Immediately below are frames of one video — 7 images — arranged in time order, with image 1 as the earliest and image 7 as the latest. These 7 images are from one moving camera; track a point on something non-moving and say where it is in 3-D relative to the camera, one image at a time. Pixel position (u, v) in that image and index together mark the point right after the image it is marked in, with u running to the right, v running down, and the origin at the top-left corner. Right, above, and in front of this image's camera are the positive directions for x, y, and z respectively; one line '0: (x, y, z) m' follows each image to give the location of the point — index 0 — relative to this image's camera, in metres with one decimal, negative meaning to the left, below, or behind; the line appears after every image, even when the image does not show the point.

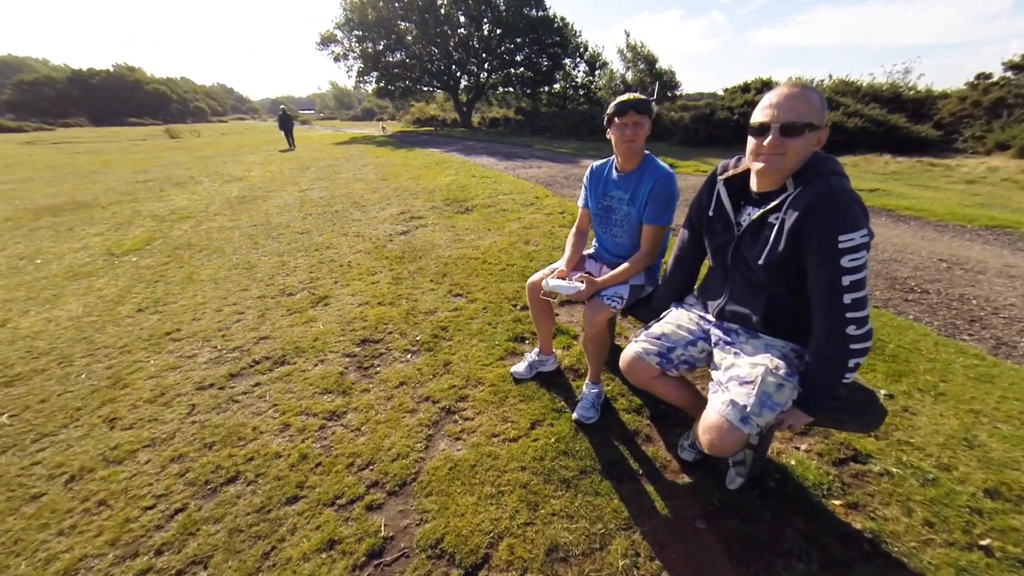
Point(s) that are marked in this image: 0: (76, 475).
0: (-3.1, -1.3, +2.6) m
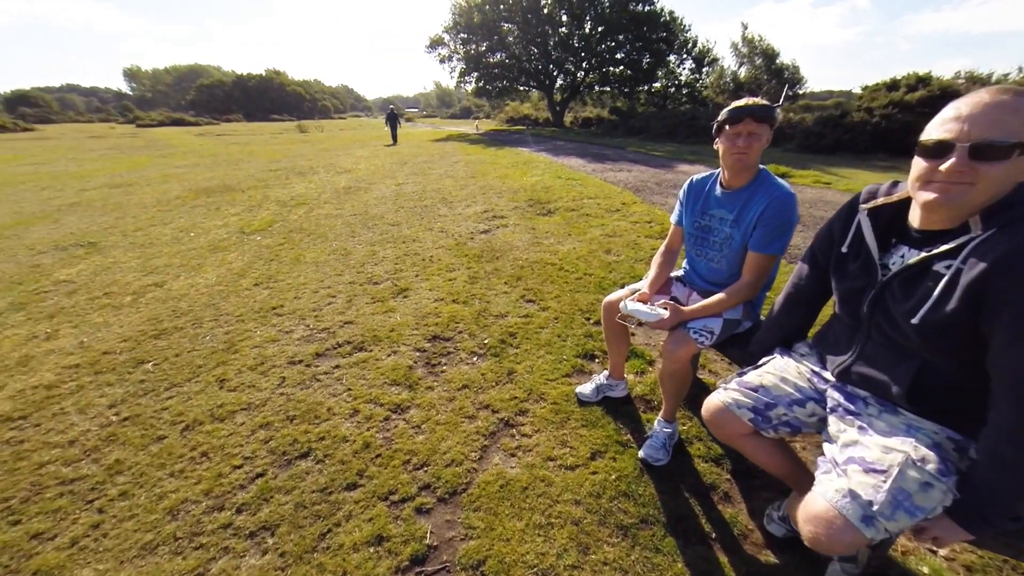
0: (-2.6, -1.1, +3.1) m
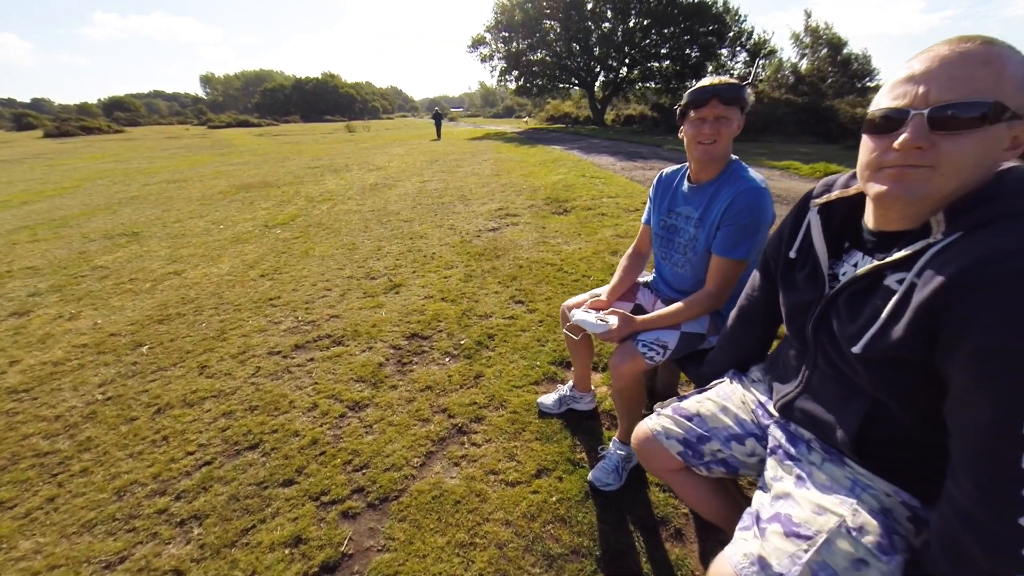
0: (-3.0, -1.0, +3.2) m
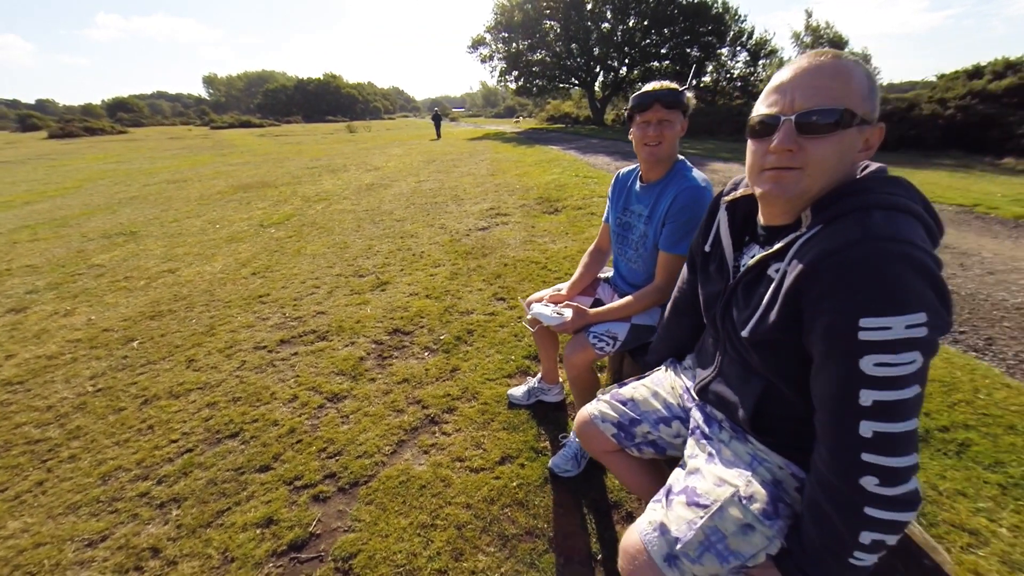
0: (-3.2, -1.0, +3.3) m
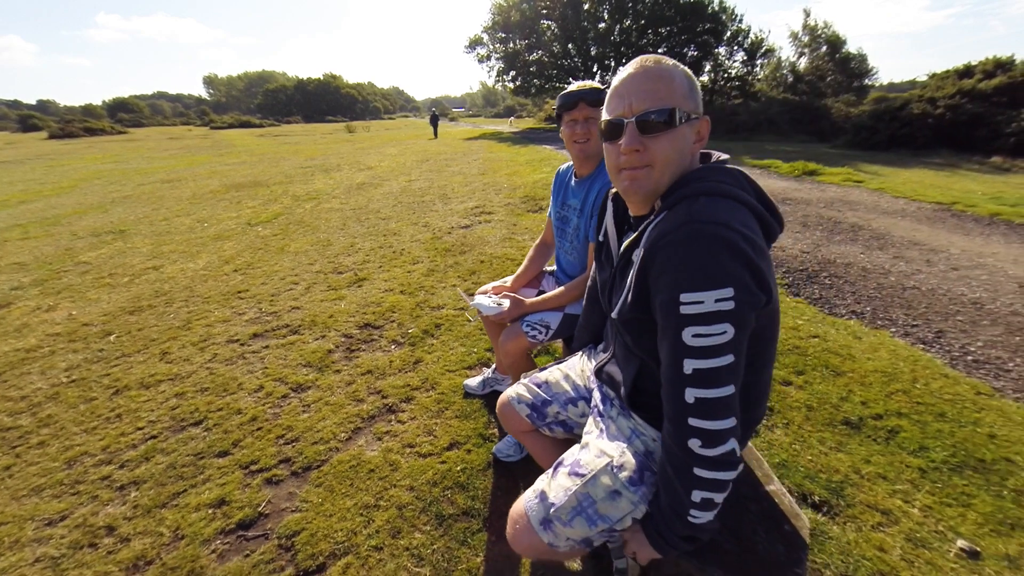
0: (-3.6, -0.9, +3.4) m
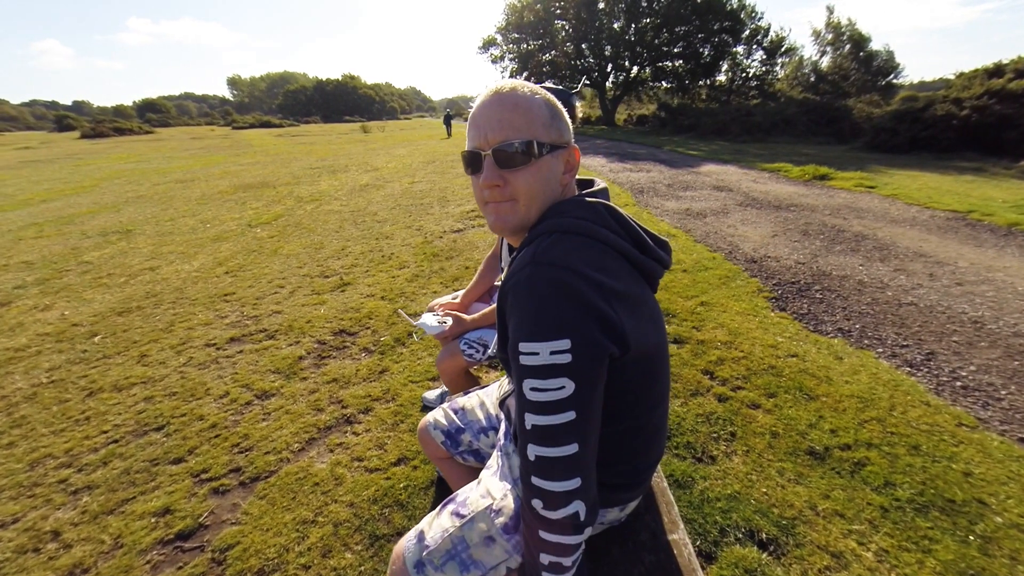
0: (-3.9, -1.0, +3.5) m
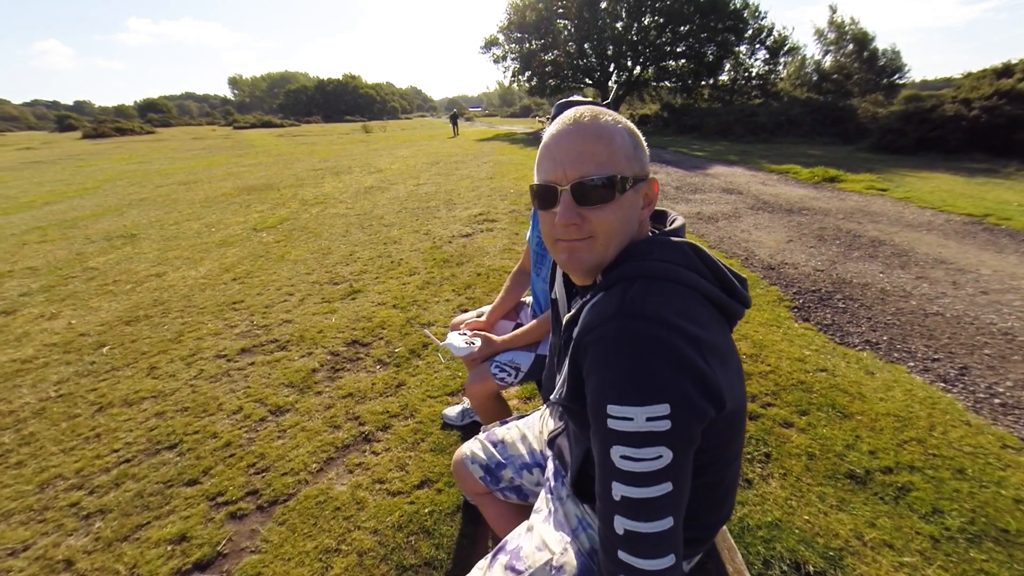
0: (-3.8, -1.1, +3.4) m
